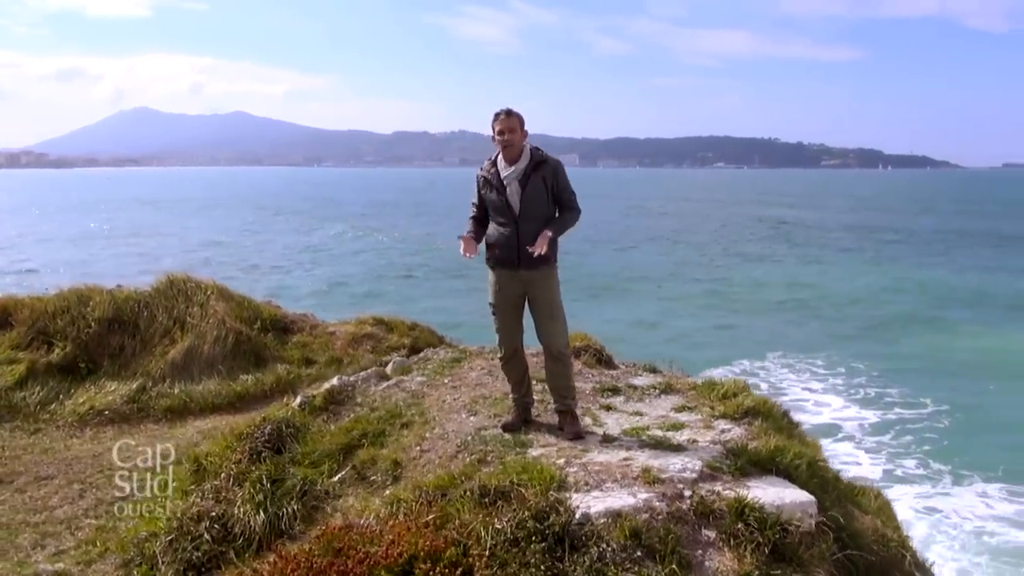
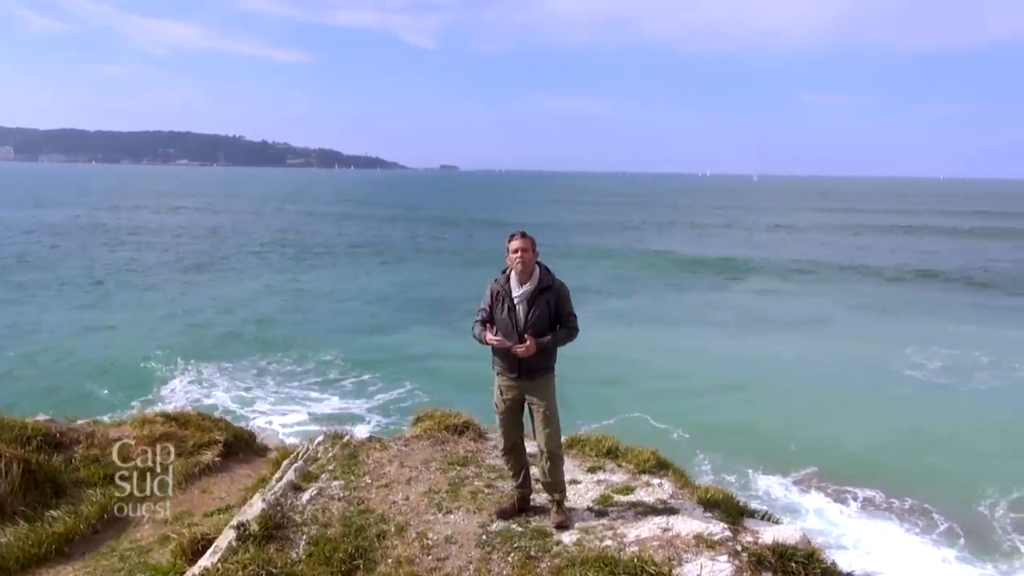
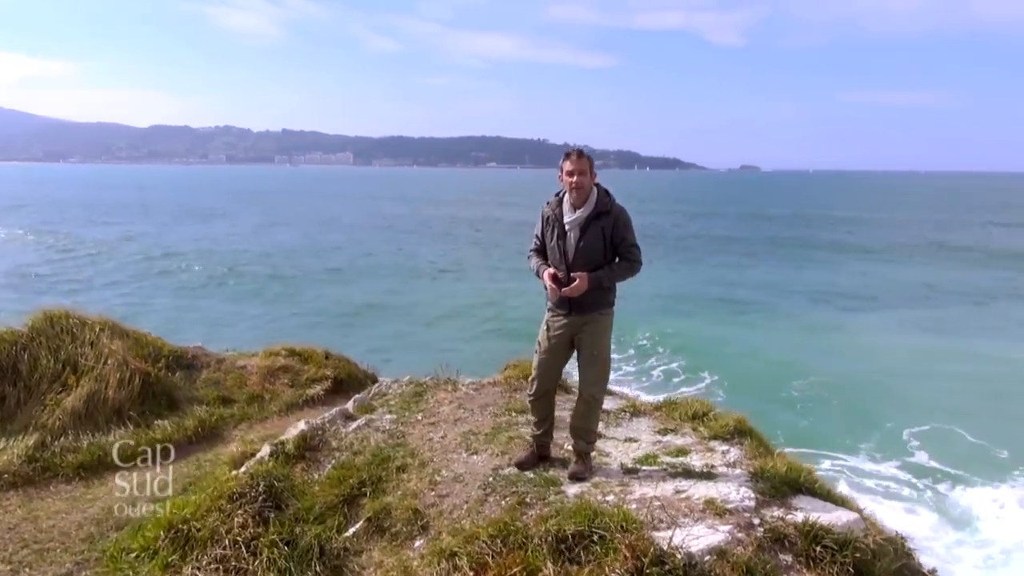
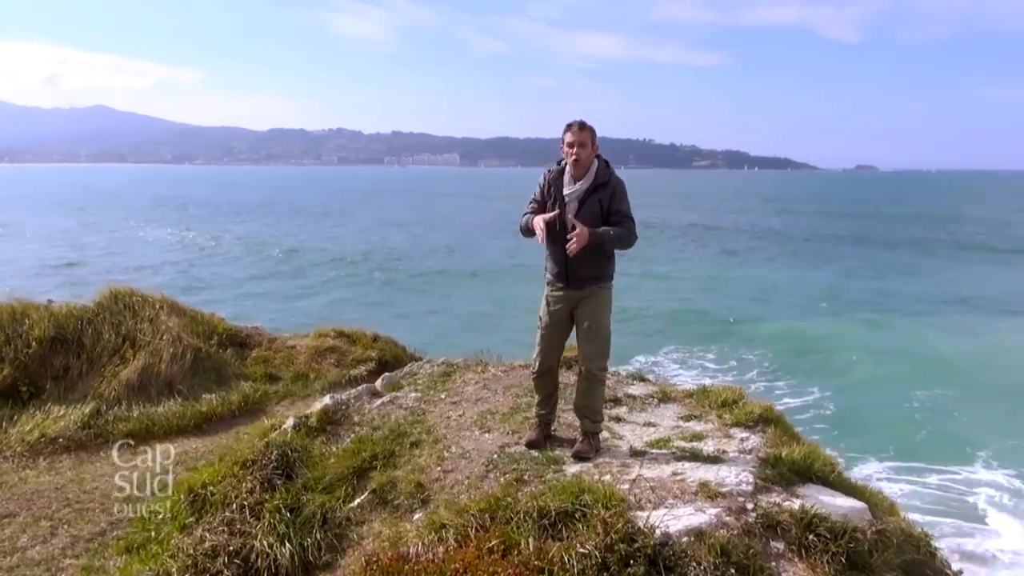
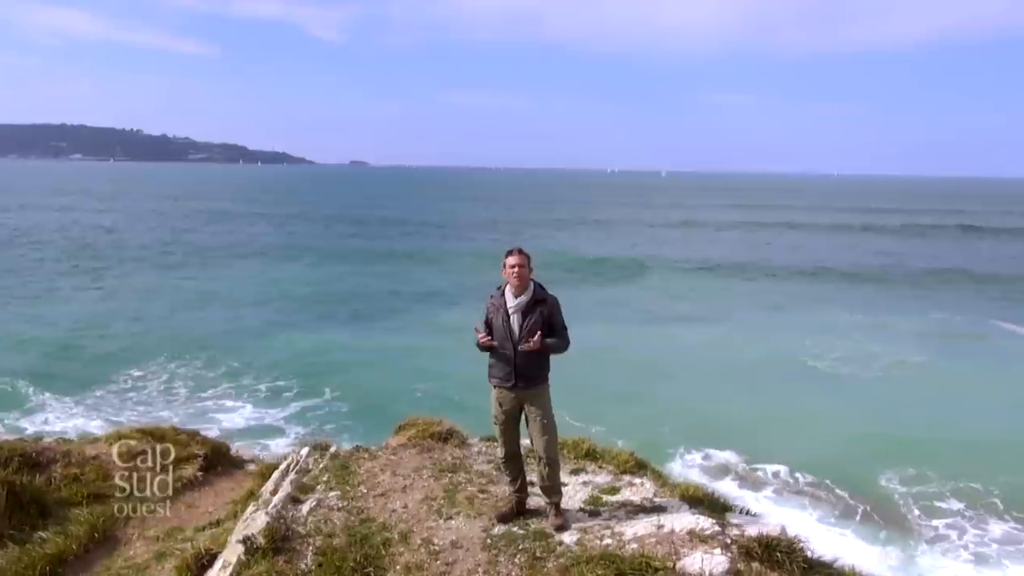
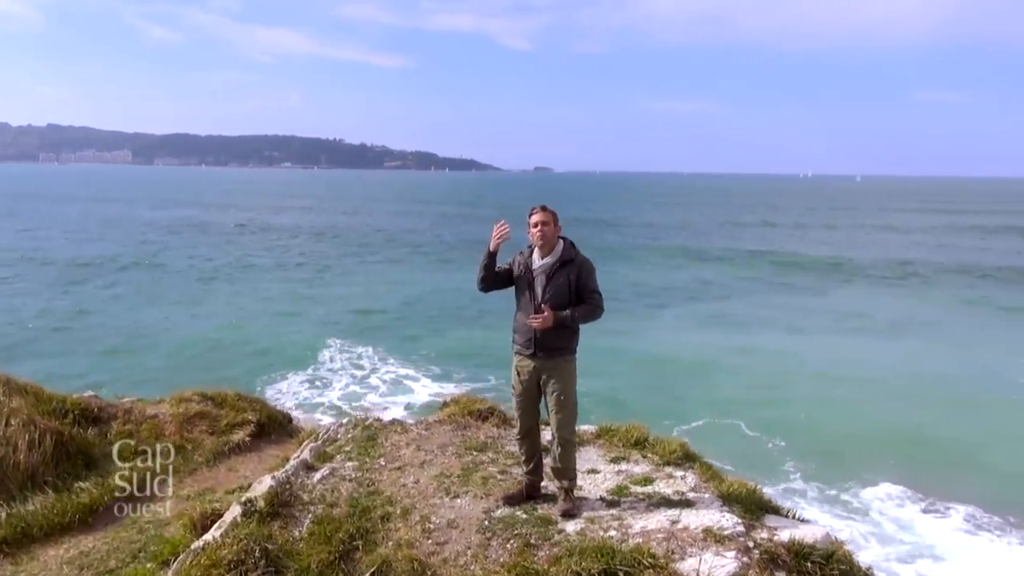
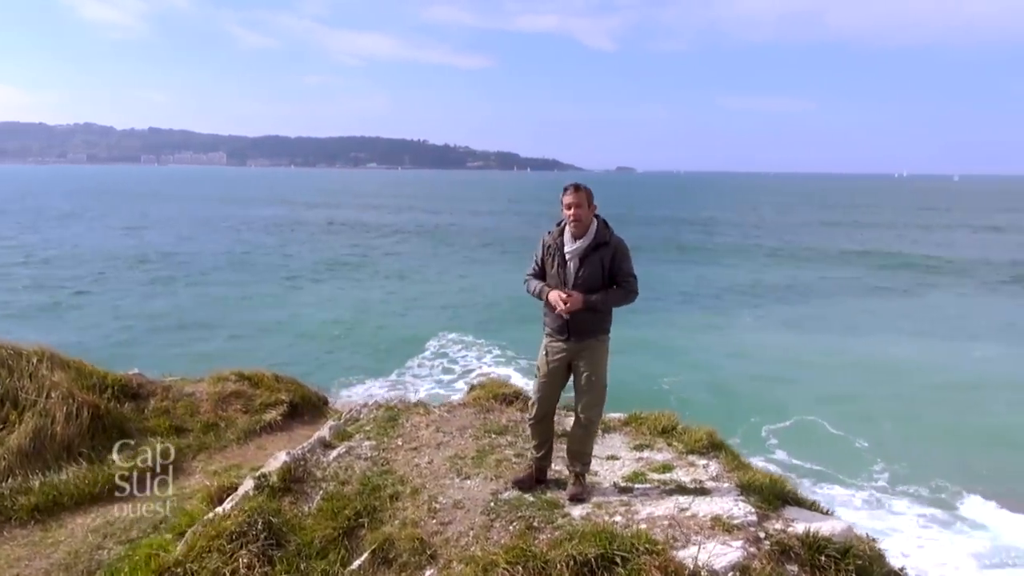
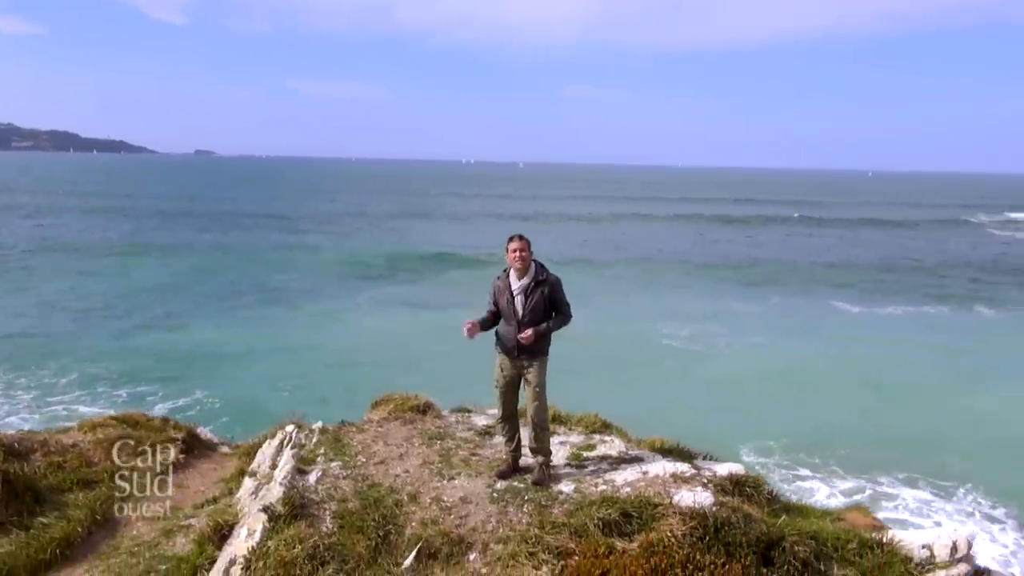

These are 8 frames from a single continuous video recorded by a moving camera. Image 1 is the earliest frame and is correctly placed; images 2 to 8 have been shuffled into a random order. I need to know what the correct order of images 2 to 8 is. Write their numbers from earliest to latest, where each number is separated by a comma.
4, 3, 7, 6, 2, 5, 8
